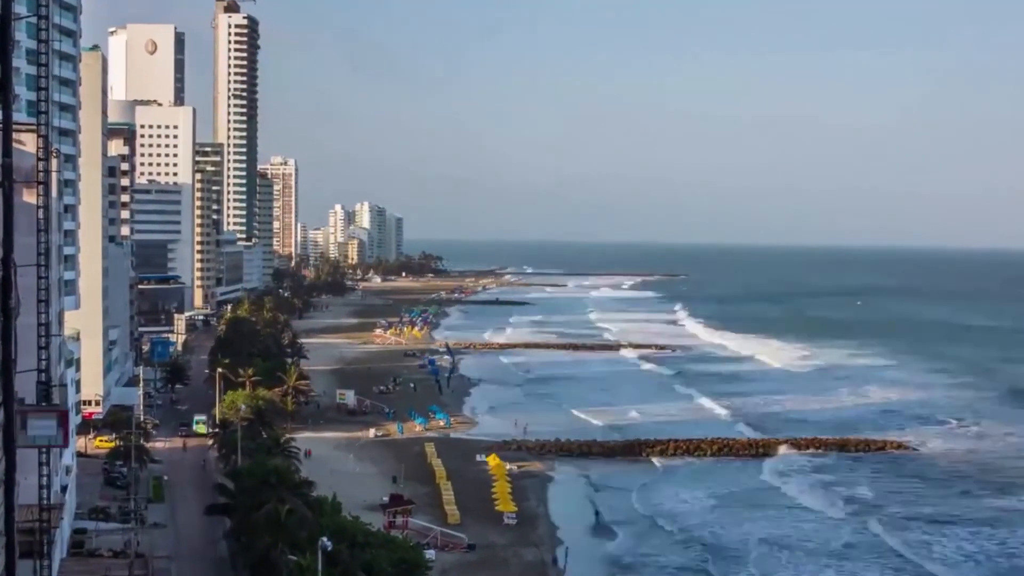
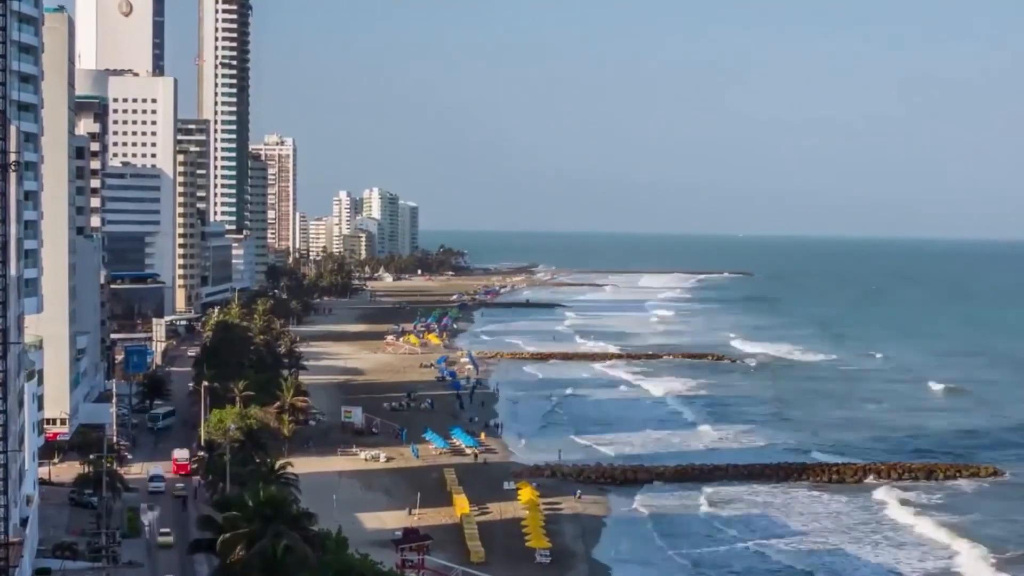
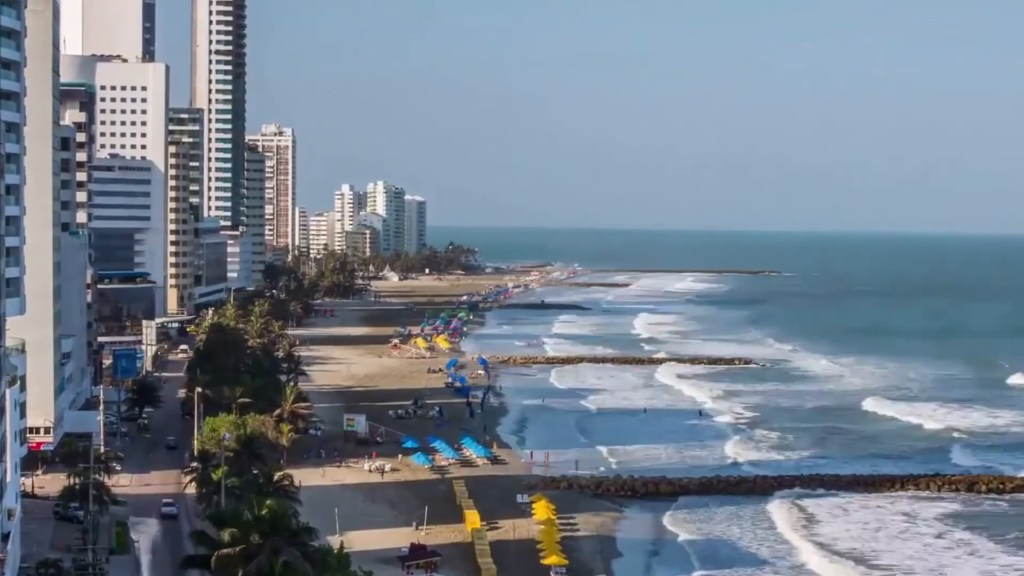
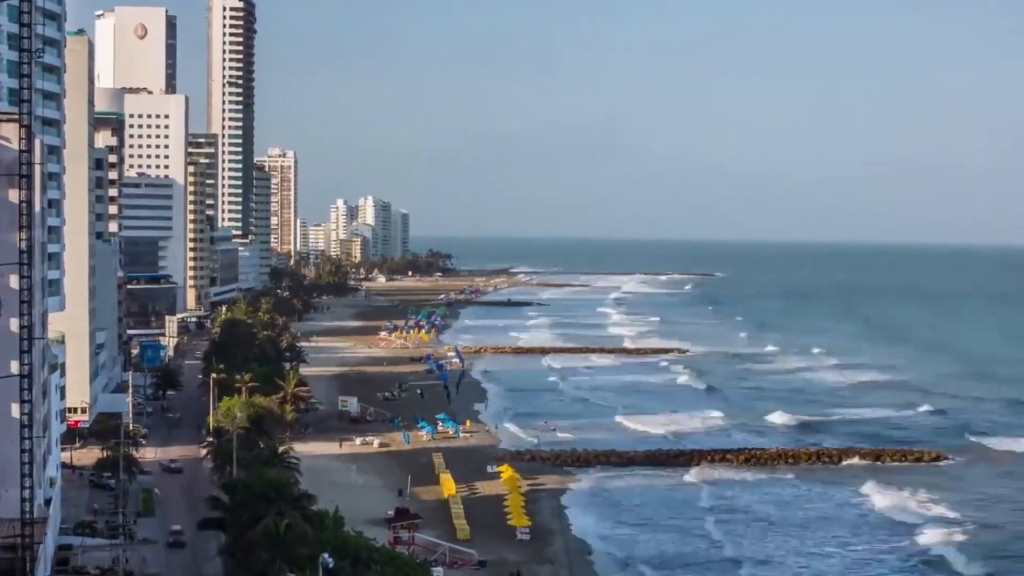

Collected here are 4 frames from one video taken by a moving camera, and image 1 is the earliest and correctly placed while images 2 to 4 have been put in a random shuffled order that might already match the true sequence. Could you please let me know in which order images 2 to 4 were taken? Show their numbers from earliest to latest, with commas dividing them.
4, 2, 3
